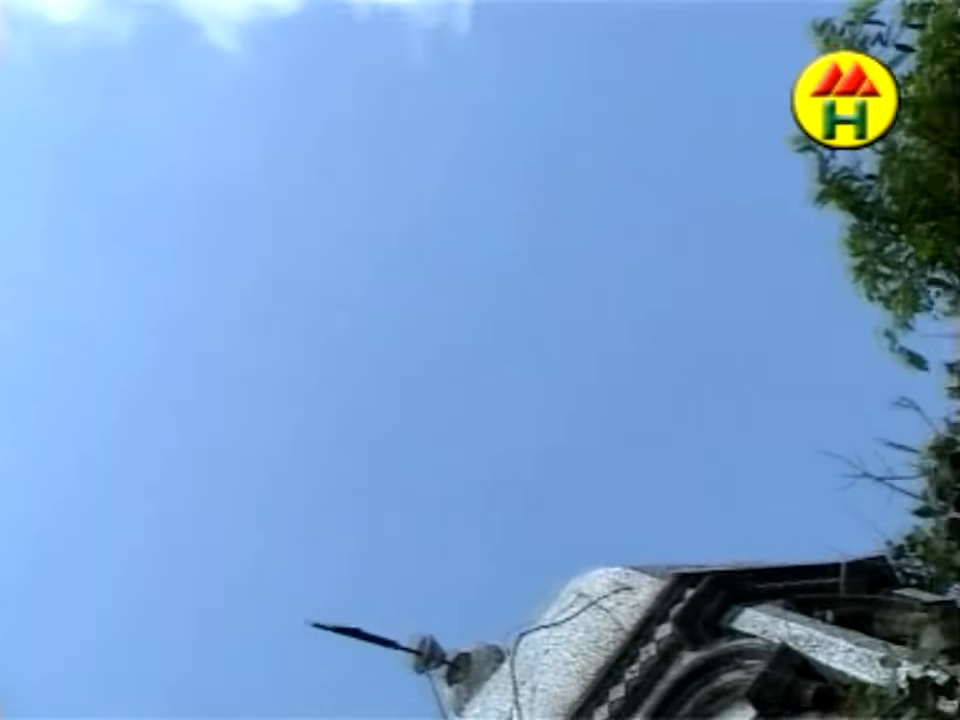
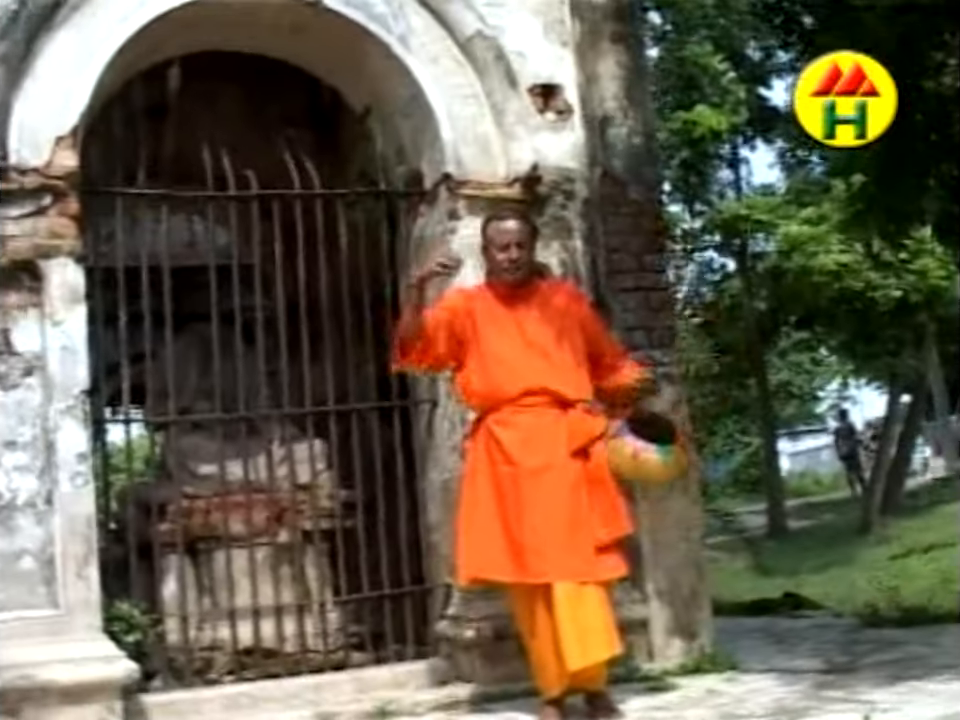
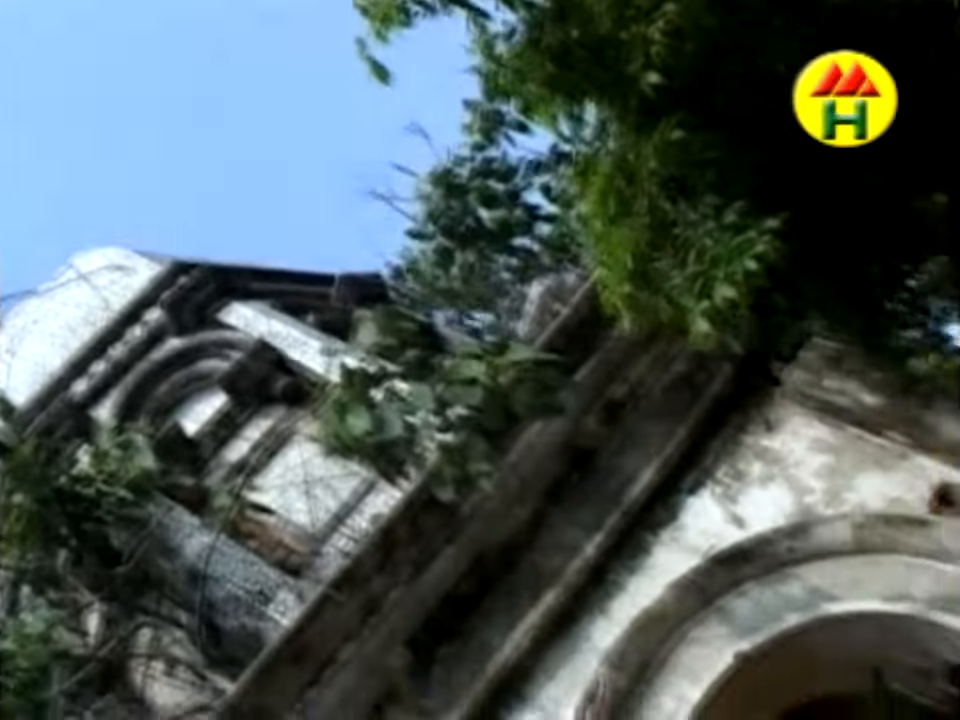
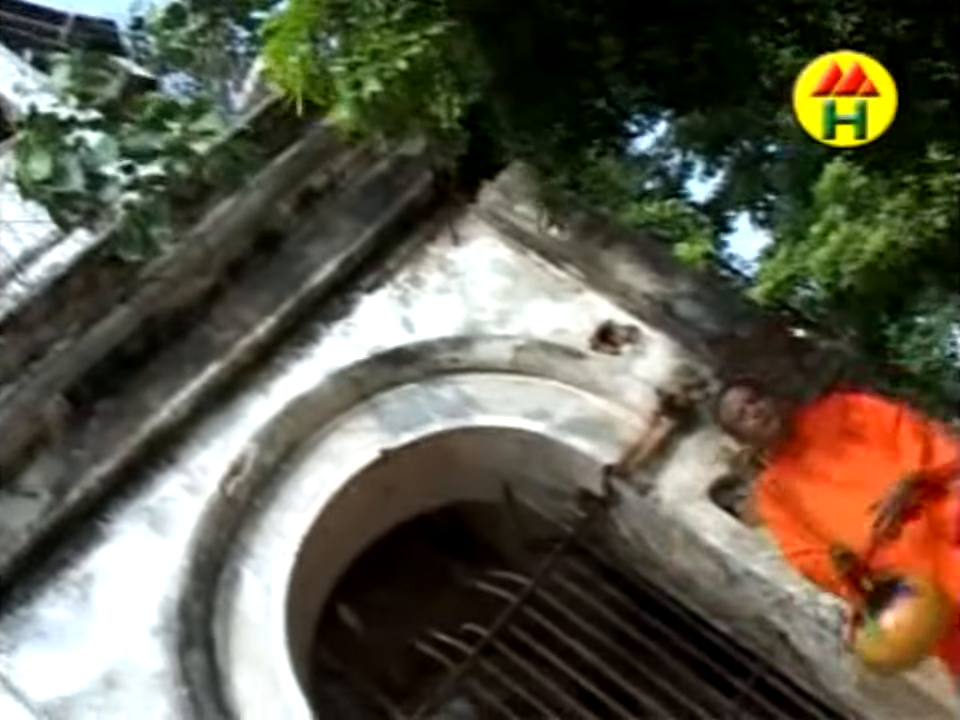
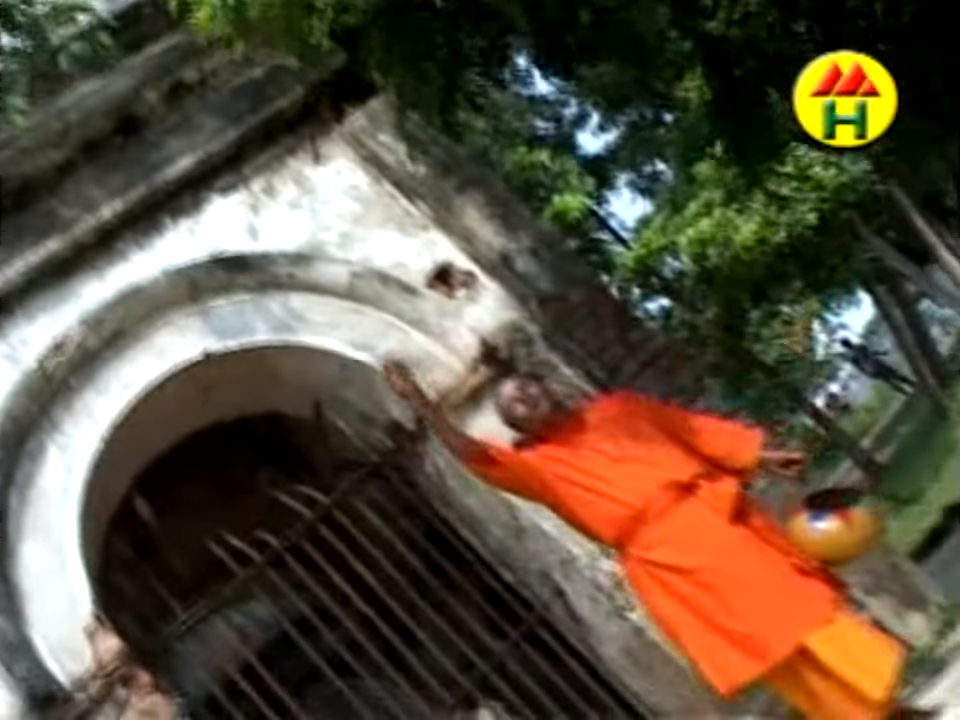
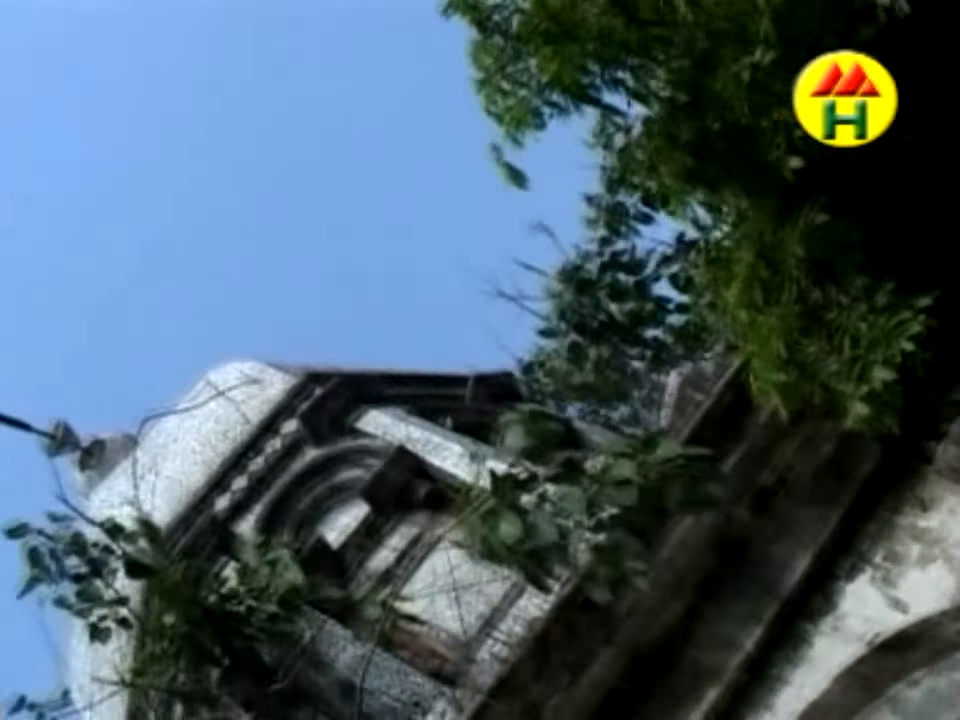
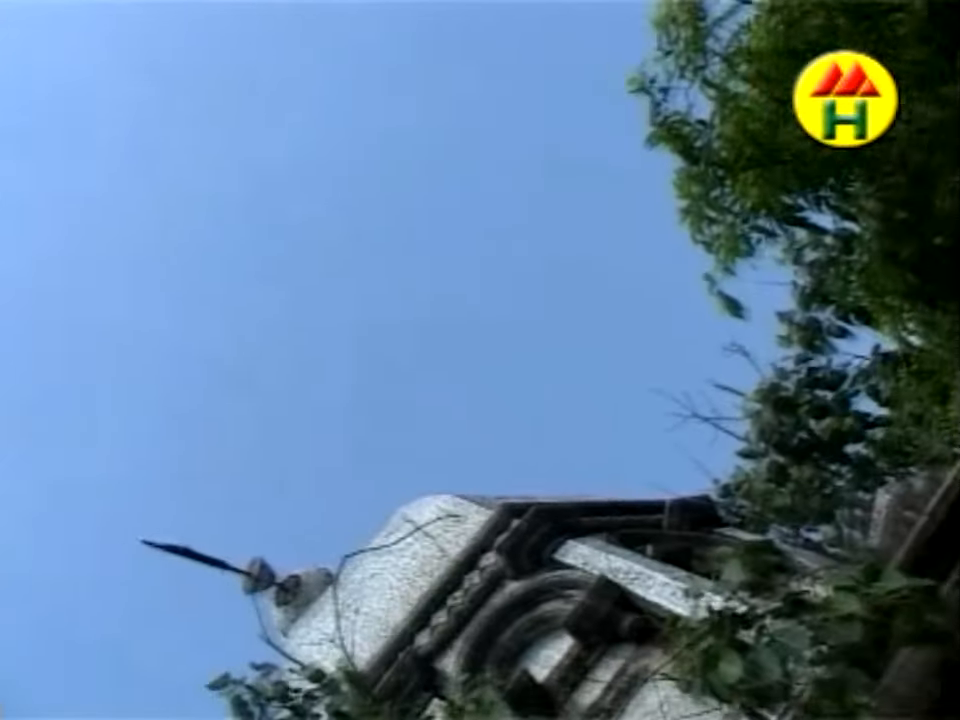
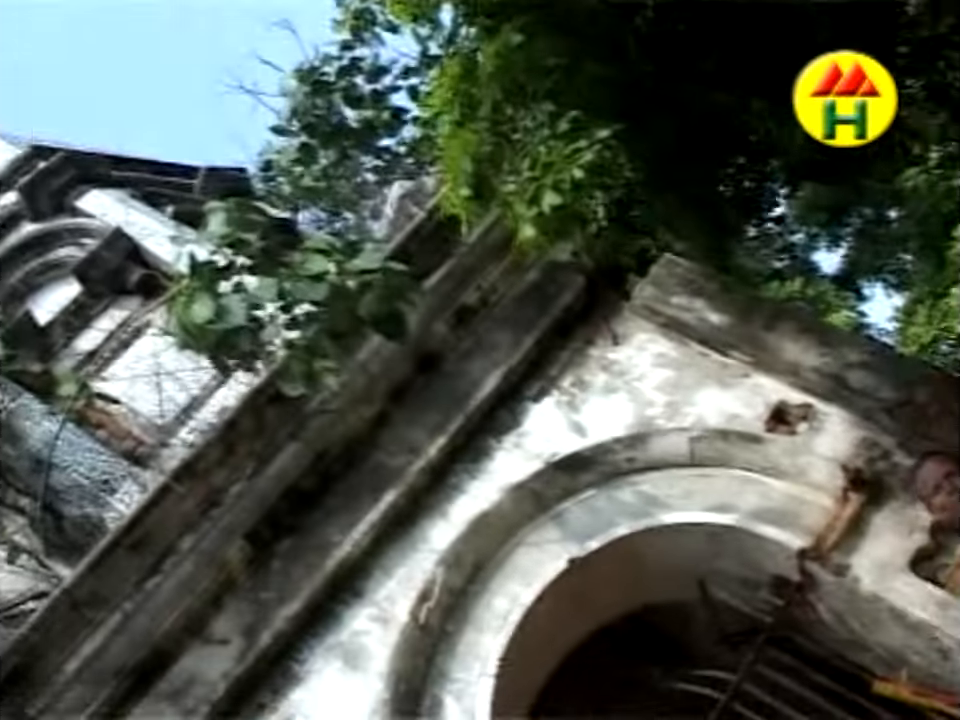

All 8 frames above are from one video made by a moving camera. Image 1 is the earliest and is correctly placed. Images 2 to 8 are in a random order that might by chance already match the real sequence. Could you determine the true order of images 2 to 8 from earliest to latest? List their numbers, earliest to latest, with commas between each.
7, 6, 3, 8, 4, 5, 2
